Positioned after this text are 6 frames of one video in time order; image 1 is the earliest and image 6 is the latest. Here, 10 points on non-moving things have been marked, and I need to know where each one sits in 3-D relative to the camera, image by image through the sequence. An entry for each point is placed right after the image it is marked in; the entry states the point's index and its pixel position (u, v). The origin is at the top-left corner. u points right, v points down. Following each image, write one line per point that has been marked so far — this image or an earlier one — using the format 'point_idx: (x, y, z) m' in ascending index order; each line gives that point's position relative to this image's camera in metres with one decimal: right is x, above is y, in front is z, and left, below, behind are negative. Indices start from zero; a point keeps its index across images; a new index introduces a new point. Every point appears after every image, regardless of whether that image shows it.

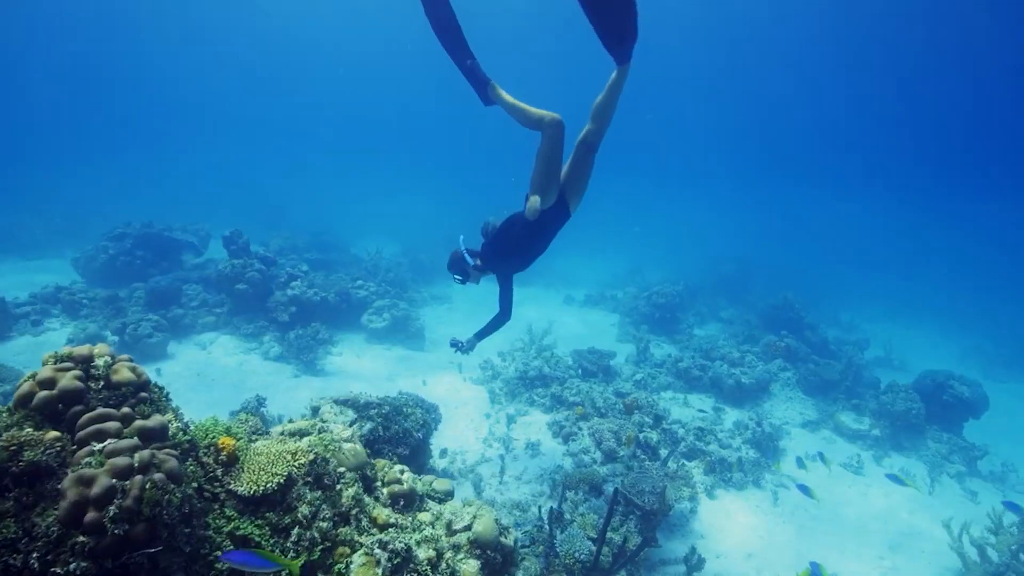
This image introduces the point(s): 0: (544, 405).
0: (+0.8, -3.1, +12.6) m
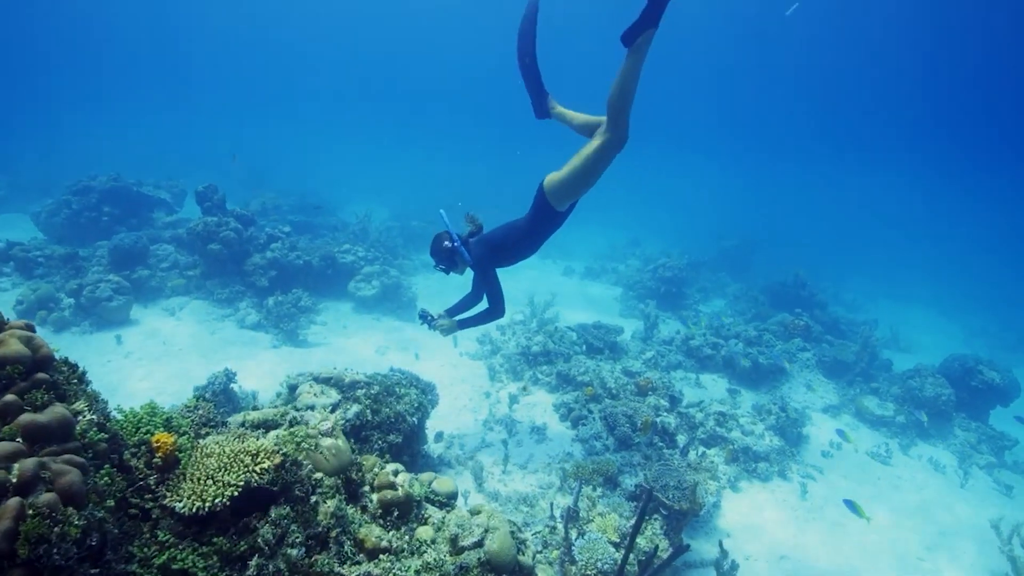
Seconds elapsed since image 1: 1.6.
0: (+0.9, -2.3, +11.5) m
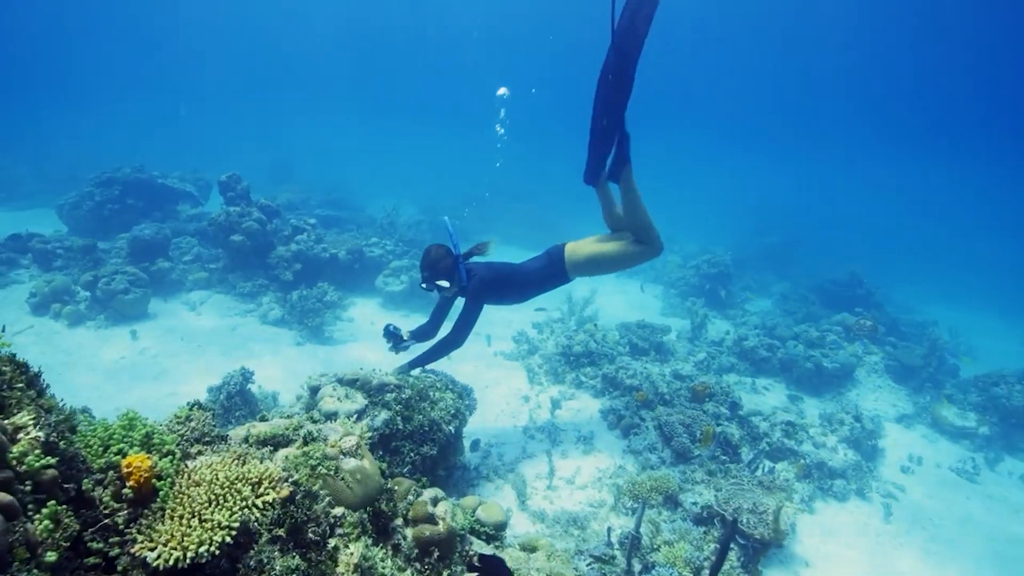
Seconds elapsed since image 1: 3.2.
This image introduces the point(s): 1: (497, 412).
0: (+1.8, -2.2, +10.5) m
1: (-0.3, -2.5, +9.5) m
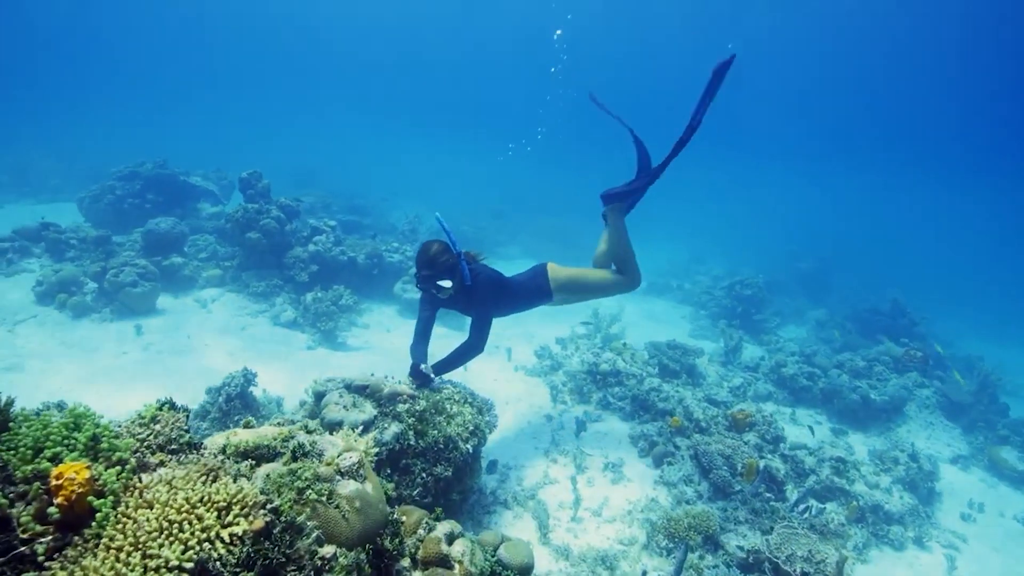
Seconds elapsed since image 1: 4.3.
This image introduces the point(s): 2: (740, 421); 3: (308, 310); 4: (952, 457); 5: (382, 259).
0: (+2.2, -2.5, +9.6) m
1: (+0.1, -2.6, +8.7) m
2: (+4.4, -2.6, +9.3) m
3: (-4.5, -0.5, +10.6) m
4: (+10.5, -4.0, +11.5) m
5: (-3.6, +0.8, +13.3) m
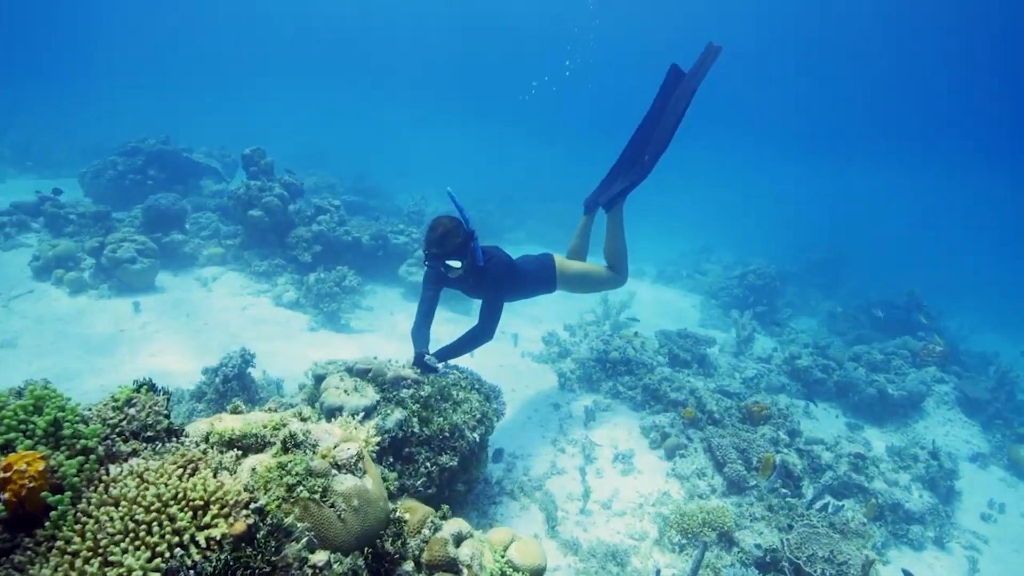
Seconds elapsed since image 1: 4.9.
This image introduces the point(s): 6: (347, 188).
0: (+2.3, -2.2, +9.4) m
1: (+0.2, -2.3, +8.5) m
2: (+4.5, -2.3, +9.0) m
3: (-4.3, -0.1, +10.4) m
4: (+10.6, -3.9, +11.1) m
5: (-3.4, +1.3, +13.0) m
6: (-6.8, +4.1, +19.8) m
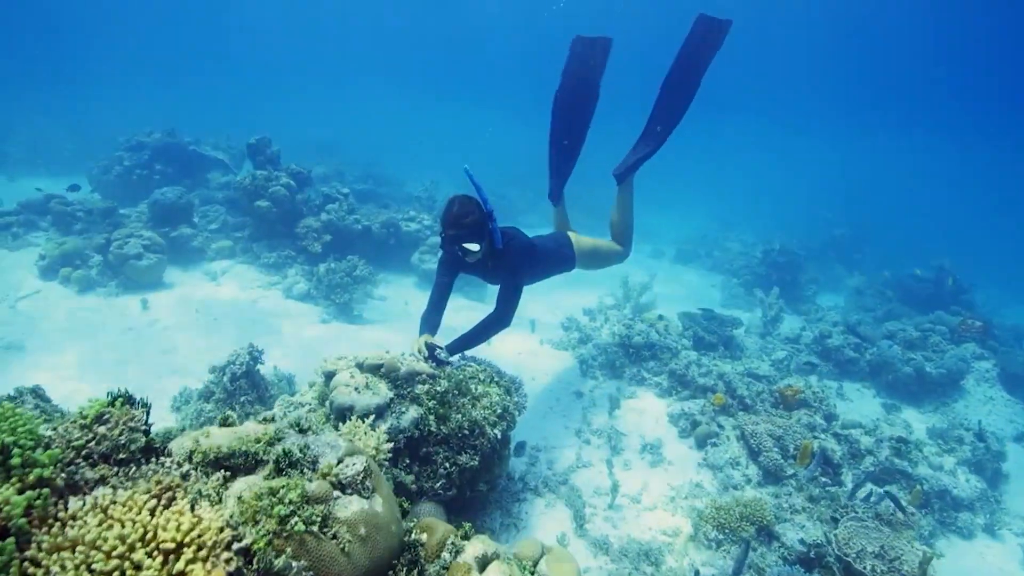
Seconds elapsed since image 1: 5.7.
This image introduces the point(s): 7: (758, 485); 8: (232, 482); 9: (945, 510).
0: (+2.7, -1.8, +8.9) m
1: (+0.6, -2.1, +8.1) m
2: (+4.9, -1.9, +8.5) m
3: (-4.0, +0.1, +10.1) m
4: (+11.1, -3.2, +10.5) m
5: (-3.0, +1.6, +12.6) m
6: (-6.3, +4.5, +19.5) m
7: (+3.5, -2.8, +6.8) m
8: (-1.2, -0.8, +2.1) m
9: (+6.8, -3.5, +7.6) m
